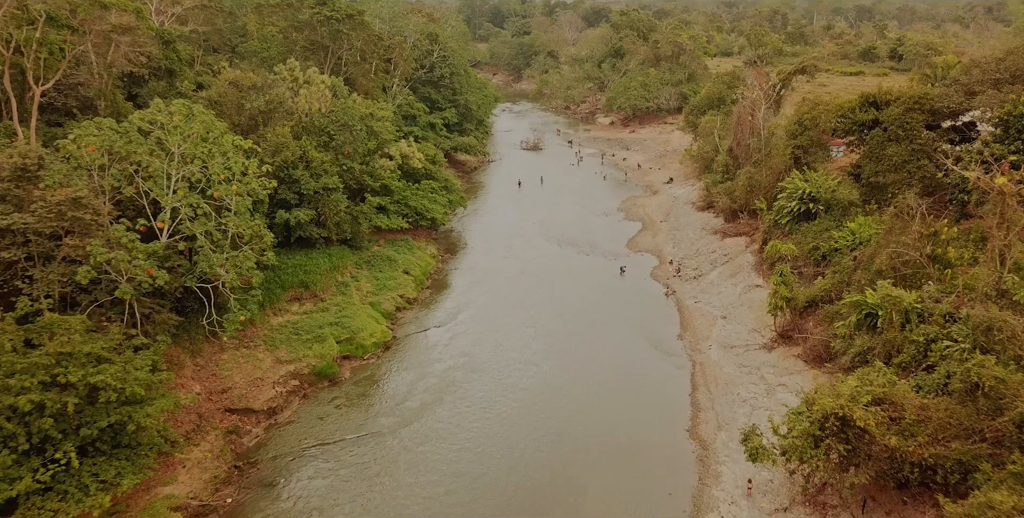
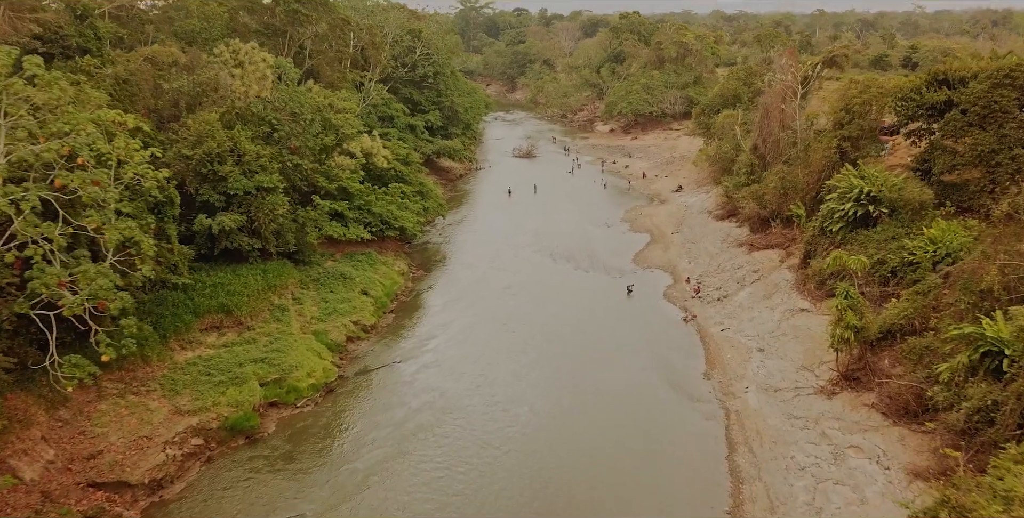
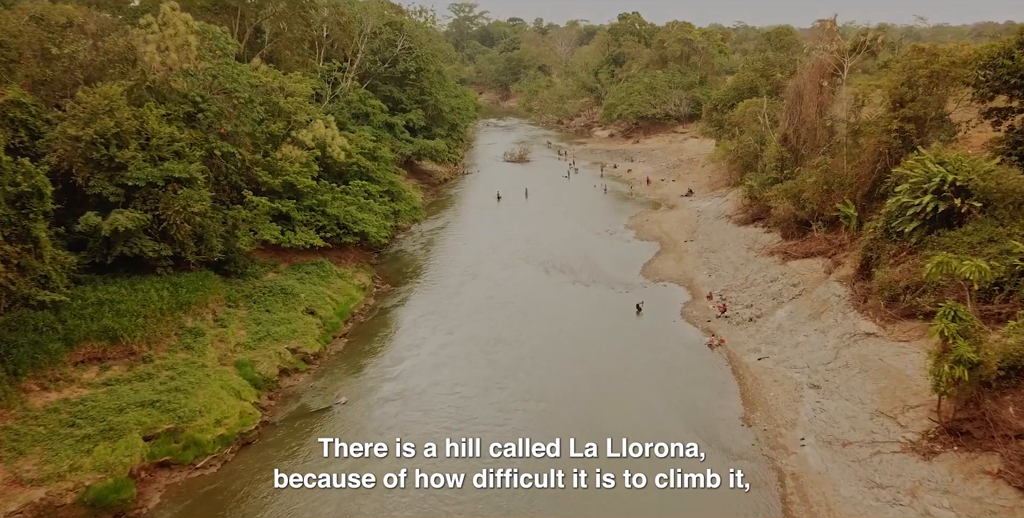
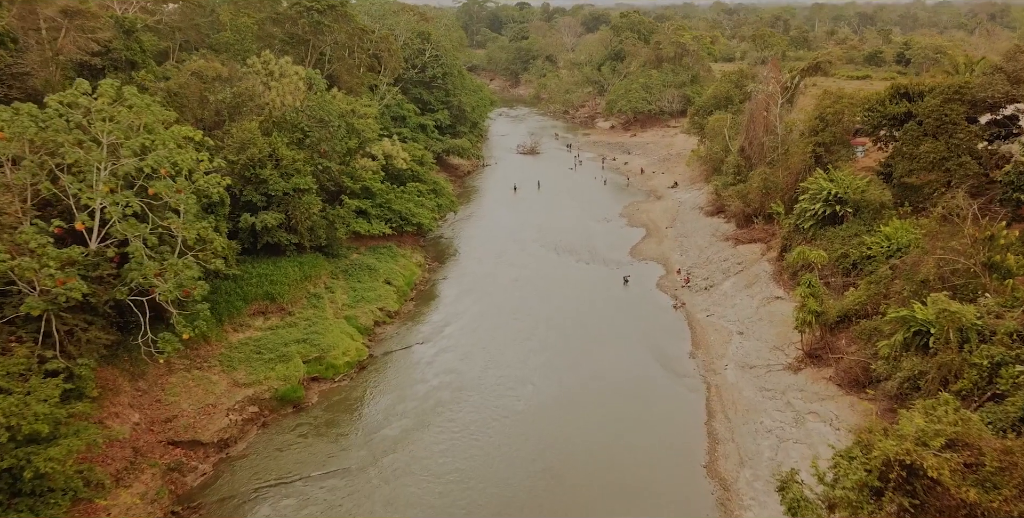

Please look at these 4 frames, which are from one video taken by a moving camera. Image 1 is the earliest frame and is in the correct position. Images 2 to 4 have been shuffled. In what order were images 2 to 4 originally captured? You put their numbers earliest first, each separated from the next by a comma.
4, 2, 3
